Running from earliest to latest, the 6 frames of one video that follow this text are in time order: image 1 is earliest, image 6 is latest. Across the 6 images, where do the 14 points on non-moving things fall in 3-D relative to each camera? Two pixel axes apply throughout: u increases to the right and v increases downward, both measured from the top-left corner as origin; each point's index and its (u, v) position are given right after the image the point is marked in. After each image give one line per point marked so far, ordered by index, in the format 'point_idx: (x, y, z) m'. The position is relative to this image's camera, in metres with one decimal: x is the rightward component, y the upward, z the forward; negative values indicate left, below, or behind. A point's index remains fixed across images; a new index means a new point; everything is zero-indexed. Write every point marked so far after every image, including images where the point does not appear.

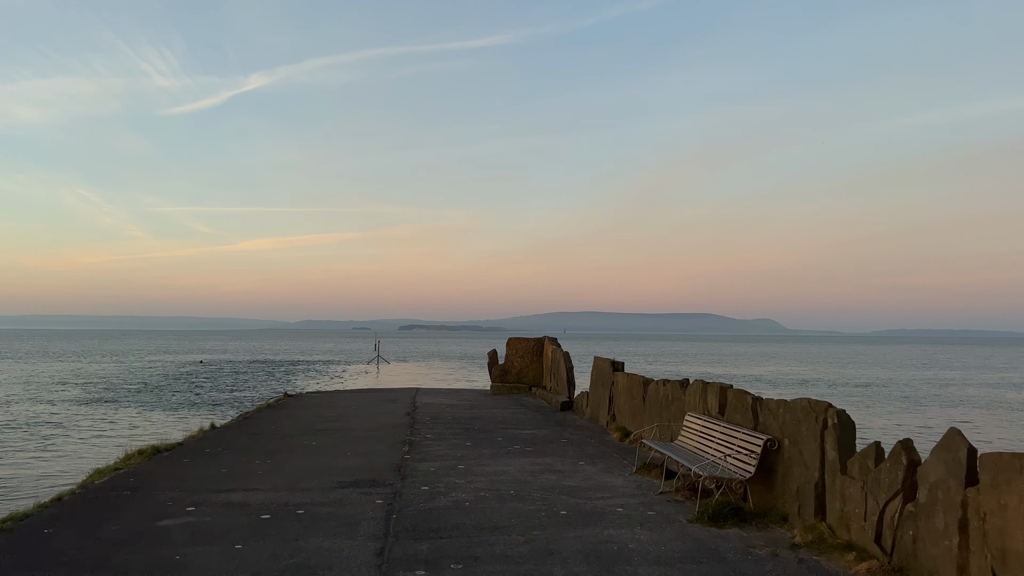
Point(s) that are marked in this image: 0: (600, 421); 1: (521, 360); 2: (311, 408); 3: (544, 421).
0: (+1.4, -2.1, +12.4) m
1: (+0.2, -1.7, +18.7) m
2: (-3.7, -2.2, +14.7) m
3: (+0.5, -2.2, +13.0) m
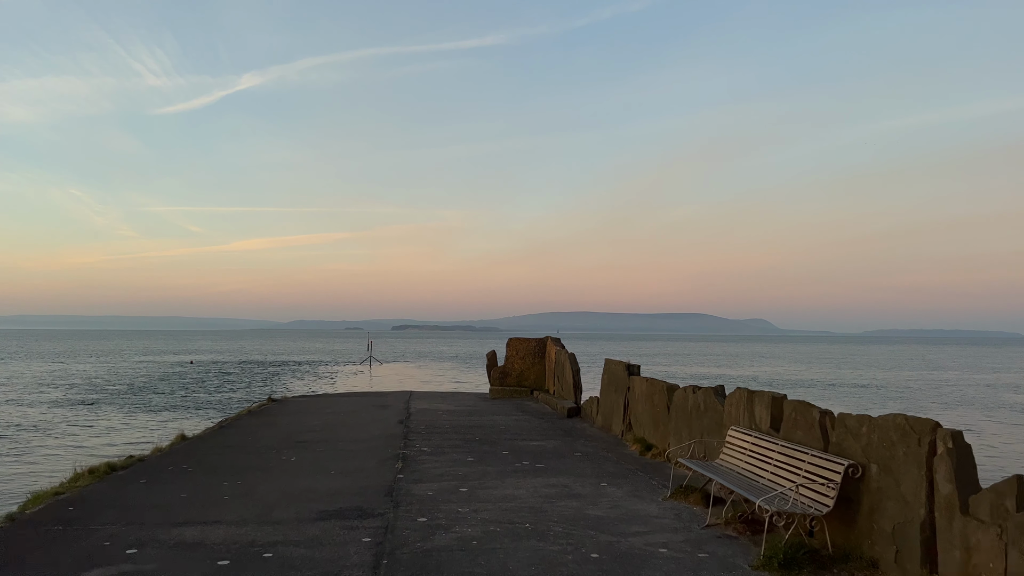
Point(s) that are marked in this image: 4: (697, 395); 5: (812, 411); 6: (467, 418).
0: (+1.5, -2.0, +11.3) m
1: (+0.2, -1.6, +17.5) m
2: (-3.7, -2.2, +13.4) m
3: (+0.6, -2.1, +11.8) m
4: (+1.9, -1.1, +8.3) m
5: (+2.1, -0.9, +5.7) m
6: (-0.8, -2.1, +13.0) m
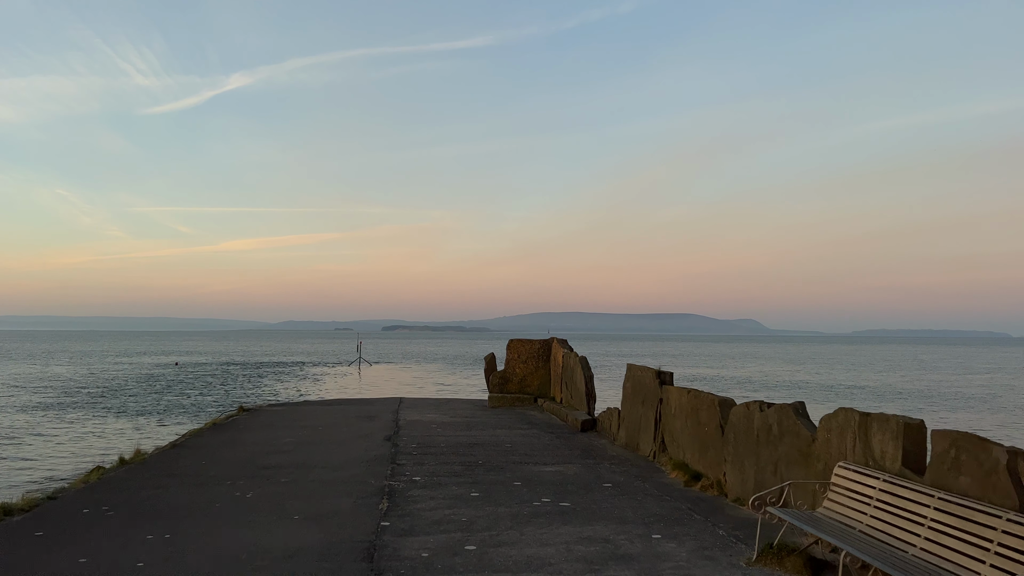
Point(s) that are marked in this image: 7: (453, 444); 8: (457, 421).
0: (+1.6, -1.9, +9.4) m
1: (+0.2, -1.5, +15.6) m
2: (-3.6, -2.1, +11.5) m
3: (+0.7, -2.0, +9.9) m
4: (+2.1, -1.0, +6.5) m
5: (+2.3, -0.8, +3.8) m
6: (-0.7, -2.0, +11.1) m
7: (-0.7, -2.0, +10.0) m
8: (-0.9, -2.1, +12.8) m
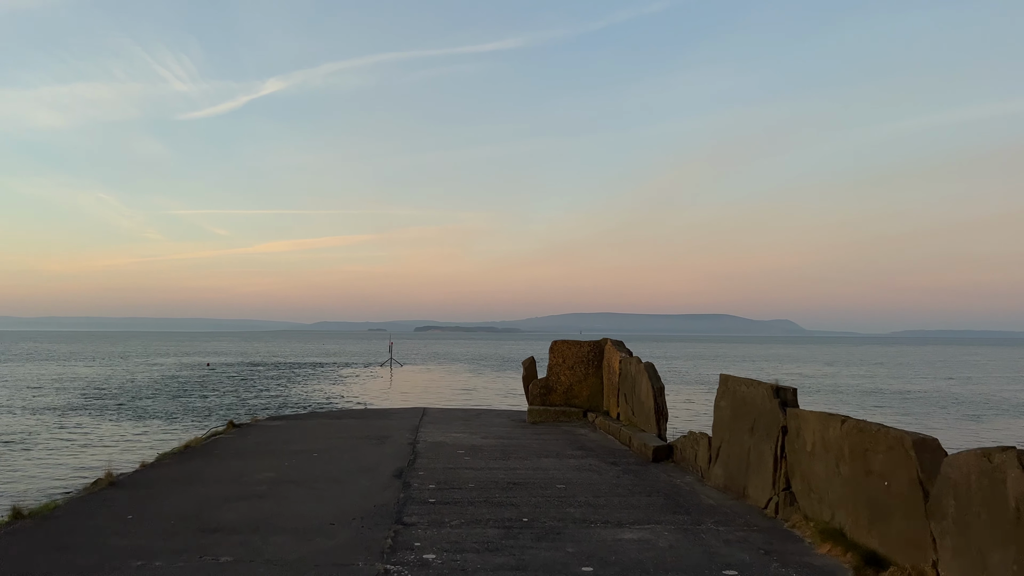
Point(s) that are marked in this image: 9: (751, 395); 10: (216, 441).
0: (+2.0, -1.8, +6.6) m
1: (+1.0, -1.4, +12.9) m
2: (-3.0, -1.9, +8.9) m
3: (+1.2, -1.8, +7.2) m
4: (+2.4, -0.8, +3.7) m
5: (+2.6, -0.6, +1.0) m
6: (-0.1, -1.9, +8.4) m
7: (-0.2, -1.8, +7.3) m
8: (-0.3, -2.0, +10.0) m
9: (+2.1, -0.9, +7.0) m
10: (-3.9, -2.0, +10.5) m
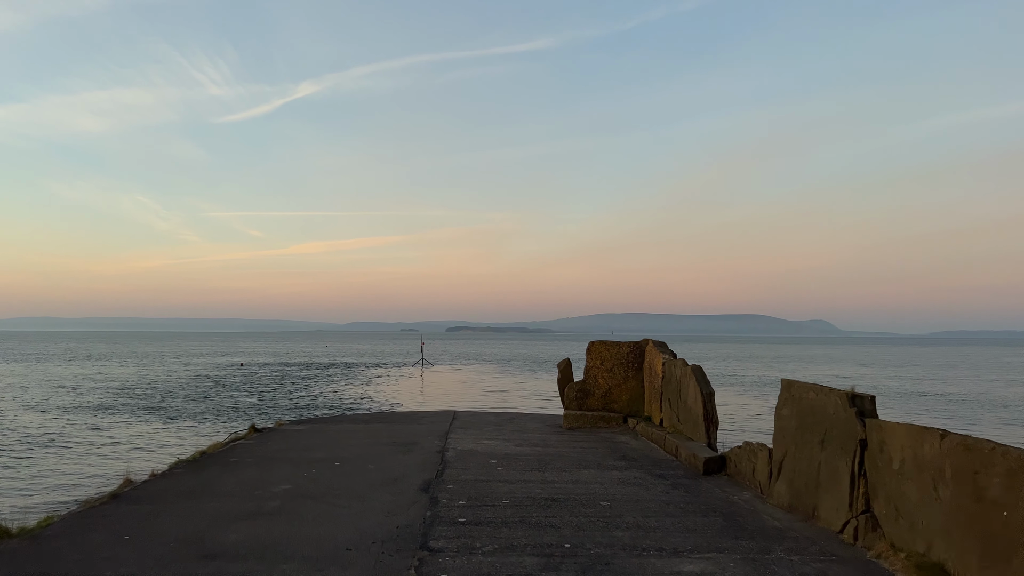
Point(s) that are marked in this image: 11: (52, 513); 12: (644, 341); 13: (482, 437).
0: (+2.3, -1.7, +5.8) m
1: (+1.5, -1.3, +12.1) m
2: (-2.7, -1.9, +8.3) m
3: (+1.5, -1.8, +6.4) m
4: (+2.6, -0.8, +2.8) m
5: (+2.6, -0.6, +0.2) m
6: (+0.2, -1.8, +7.6) m
7: (+0.1, -1.8, +6.6) m
8: (+0.1, -1.9, +9.3) m
9: (+2.4, -0.9, +6.2) m
10: (-3.5, -2.0, +9.9) m
11: (-6.4, -3.1, +11.1) m
12: (+2.0, -0.8, +11.9) m
13: (-0.4, -2.0, +10.9) m
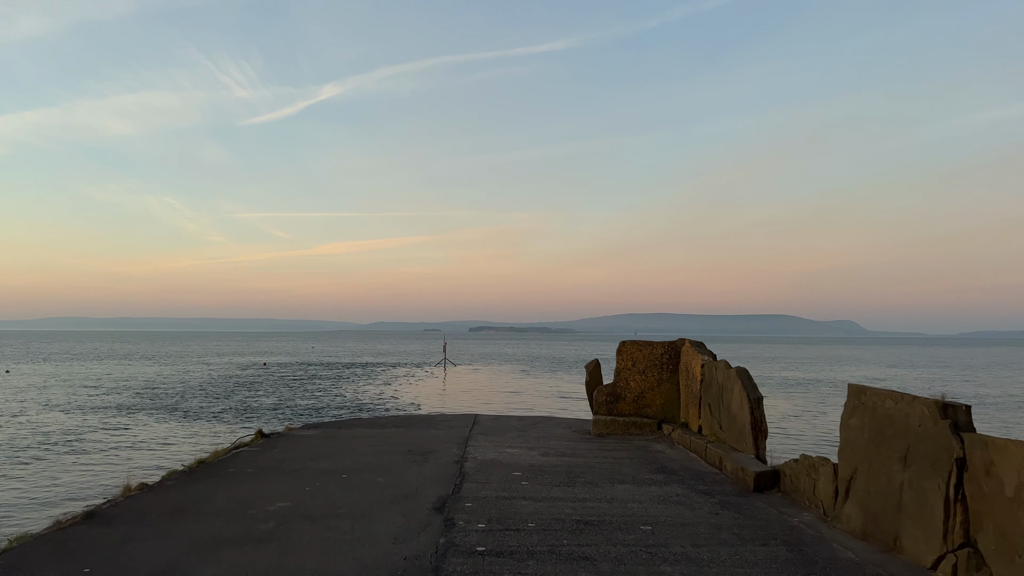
0: (+2.5, -1.7, +4.9) m
1: (+1.8, -1.3, +11.2) m
2: (-2.4, -1.8, +7.5) m
3: (+1.7, -1.7, +5.5) m
4: (+2.7, -0.7, +1.9) m
5: (+2.7, -0.5, -0.8) m
6: (+0.5, -1.8, +6.8) m
7: (+0.3, -1.7, +5.7) m
8: (+0.4, -1.9, +8.4) m
9: (+2.6, -0.8, +5.3) m
10: (-3.2, -1.9, +9.1) m
11: (-6.1, -3.0, +10.5) m
12: (+2.3, -0.7, +11.0) m
13: (-0.1, -2.0, +10.0) m
